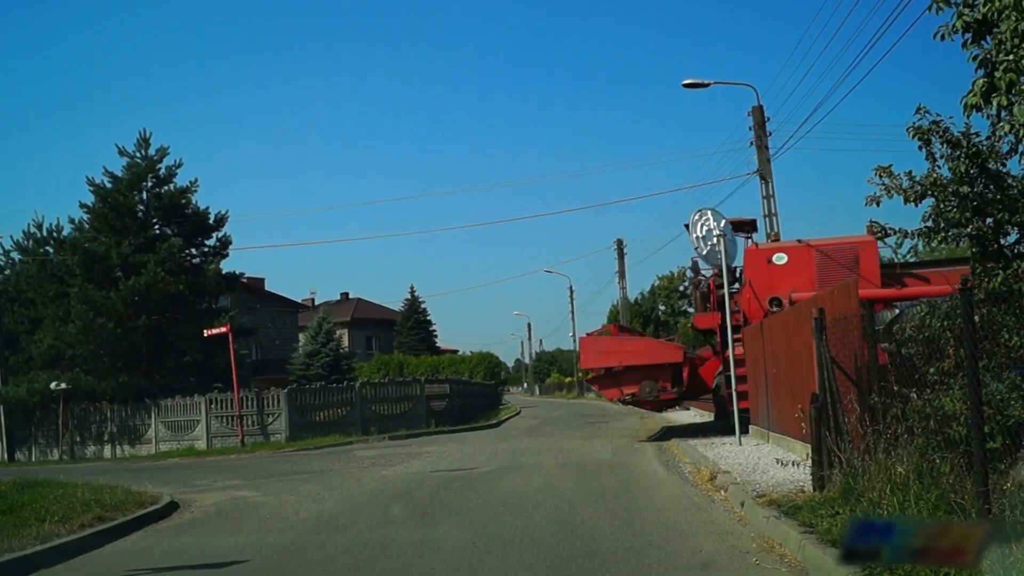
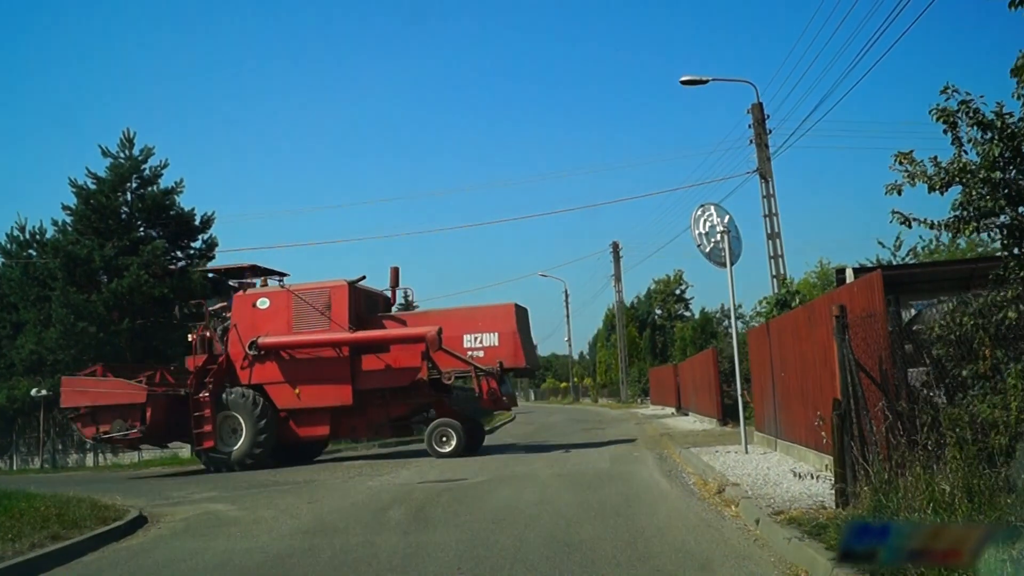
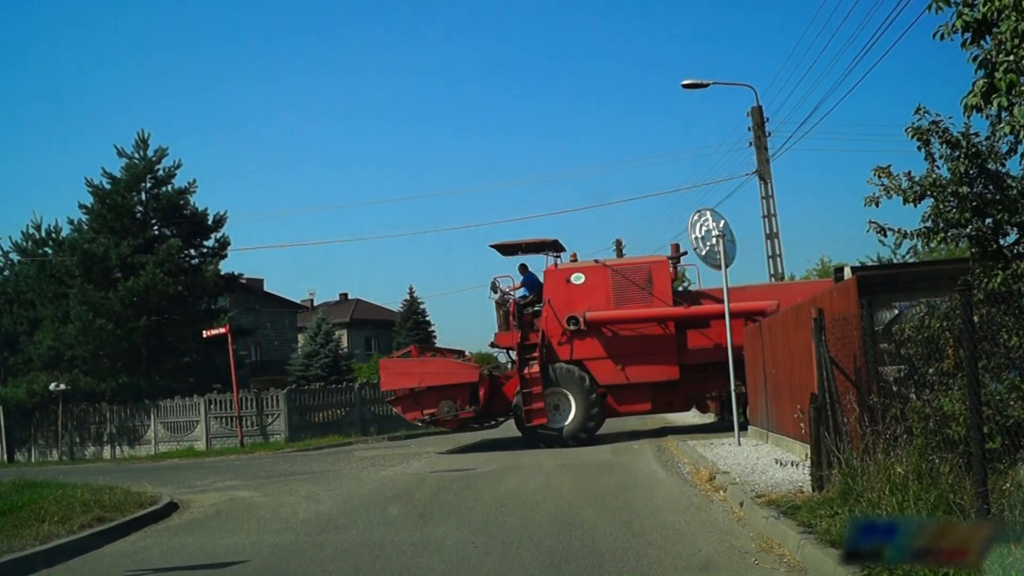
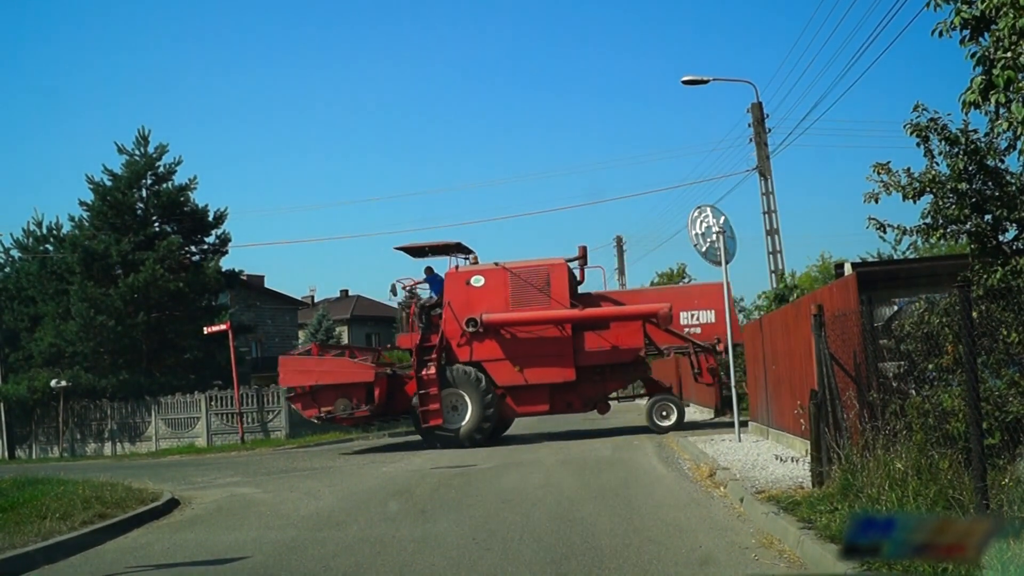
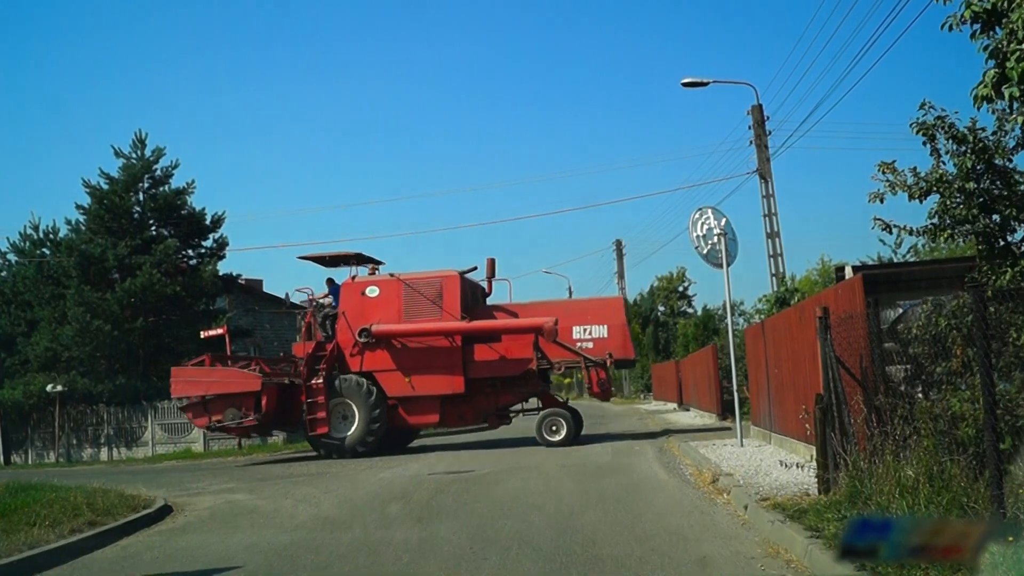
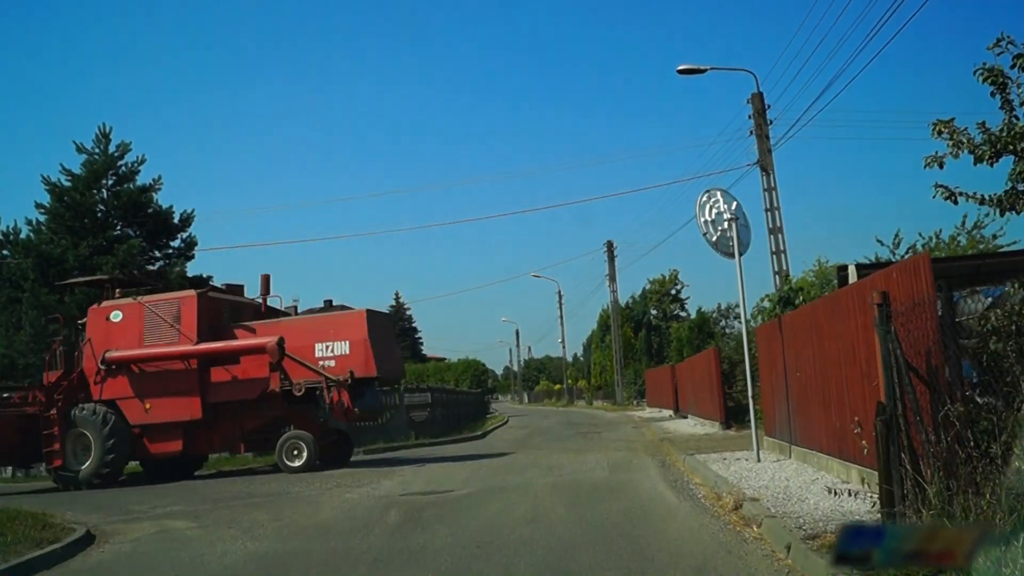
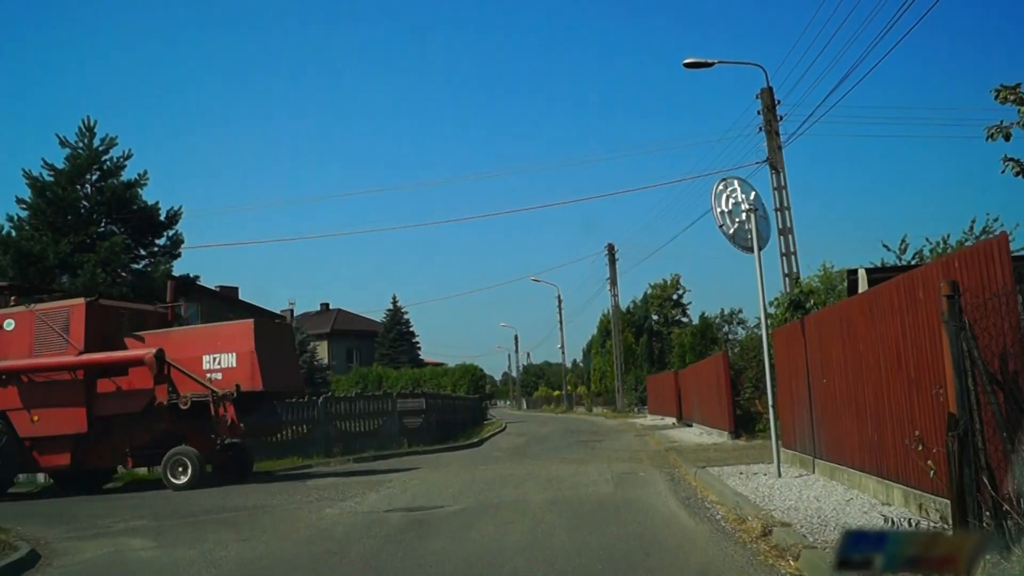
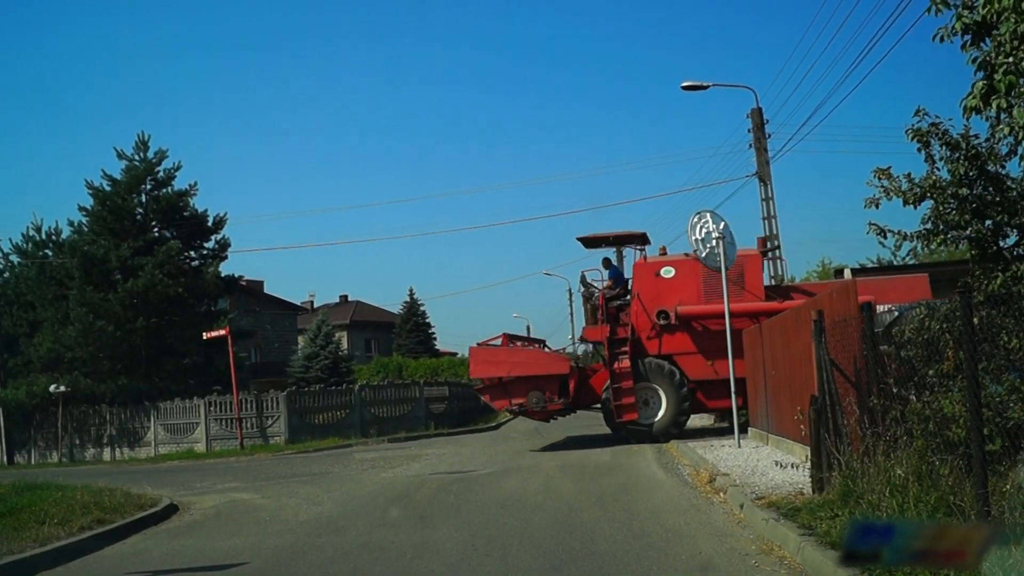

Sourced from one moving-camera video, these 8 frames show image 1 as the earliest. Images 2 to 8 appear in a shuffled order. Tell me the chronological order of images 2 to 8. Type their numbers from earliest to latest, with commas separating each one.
8, 3, 4, 5, 2, 6, 7
